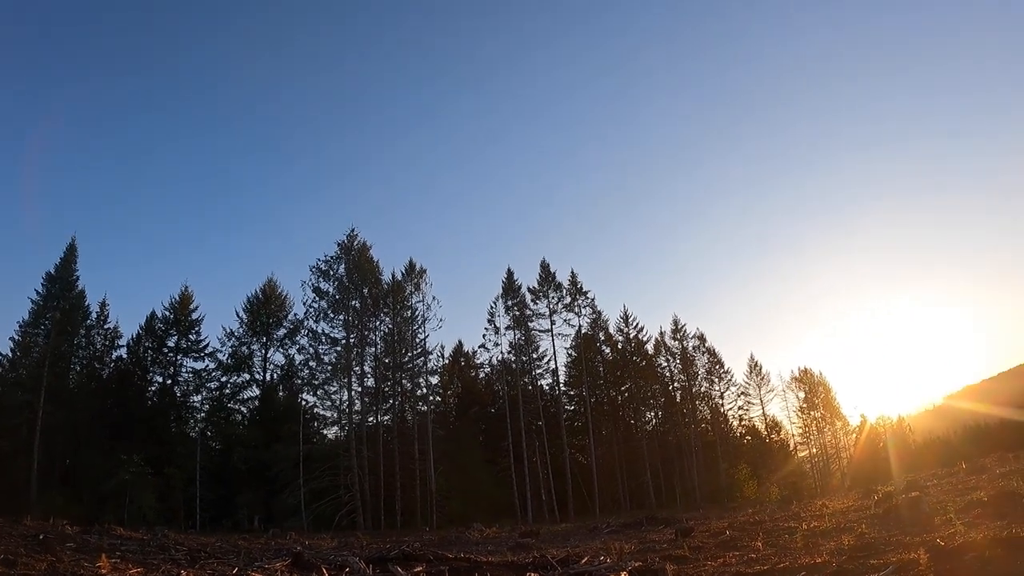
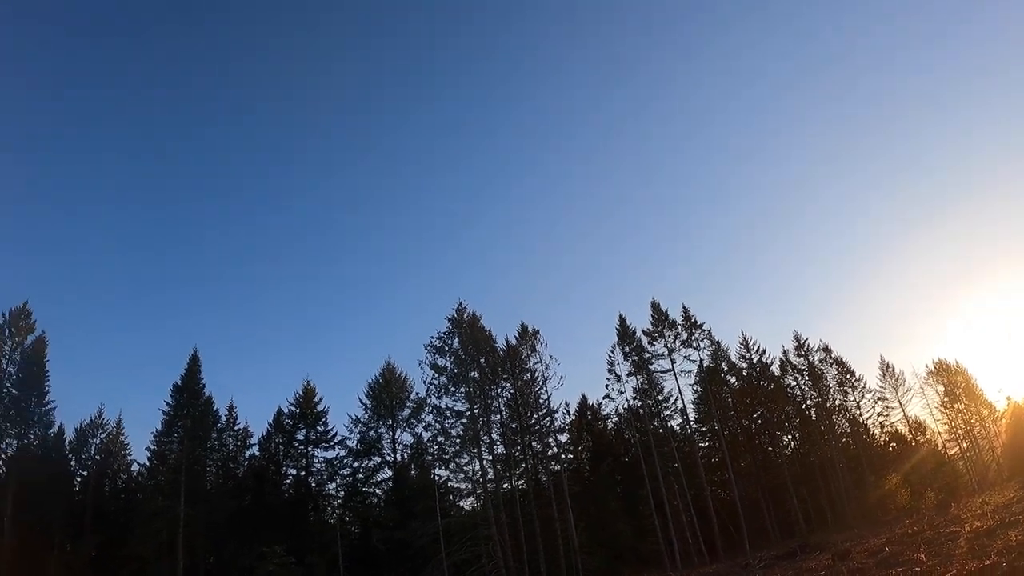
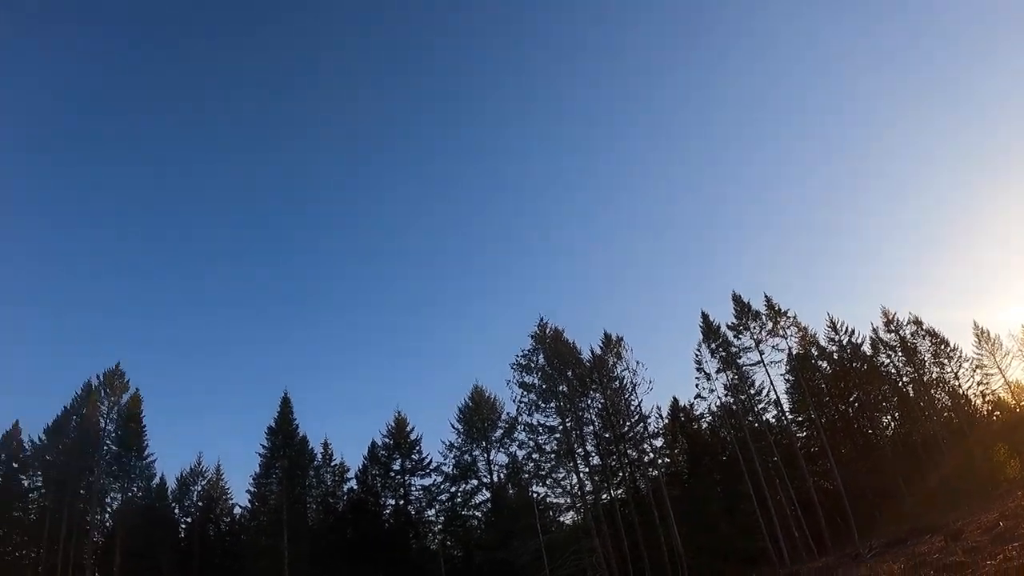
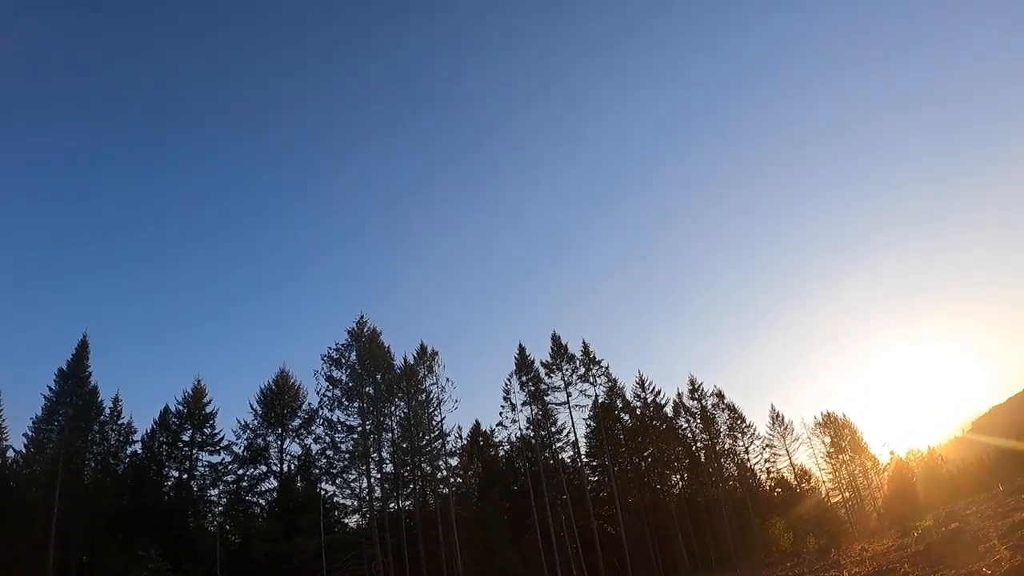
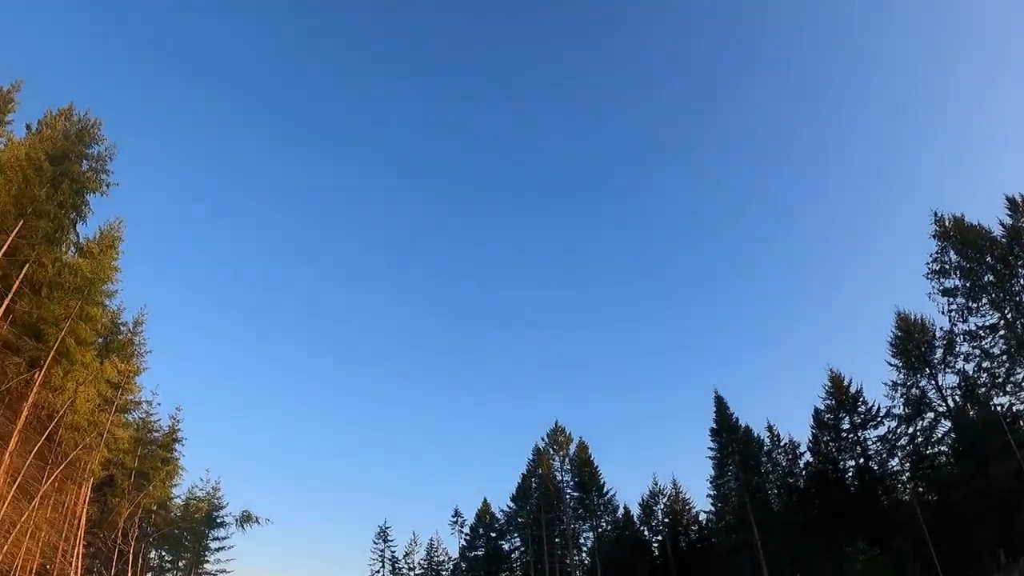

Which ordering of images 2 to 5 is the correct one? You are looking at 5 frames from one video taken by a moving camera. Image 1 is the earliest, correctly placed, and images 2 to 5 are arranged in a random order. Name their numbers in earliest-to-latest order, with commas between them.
4, 2, 3, 5
